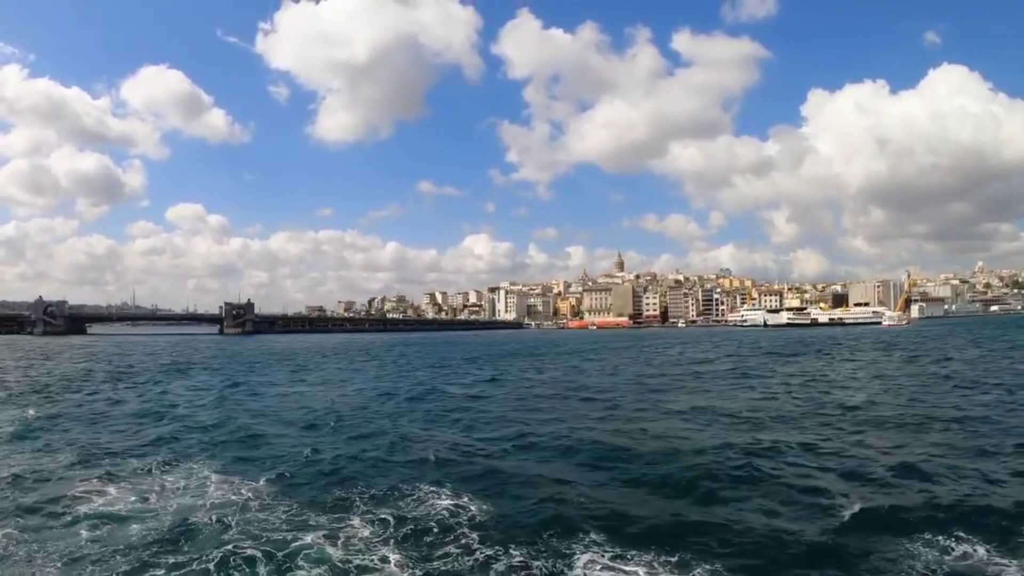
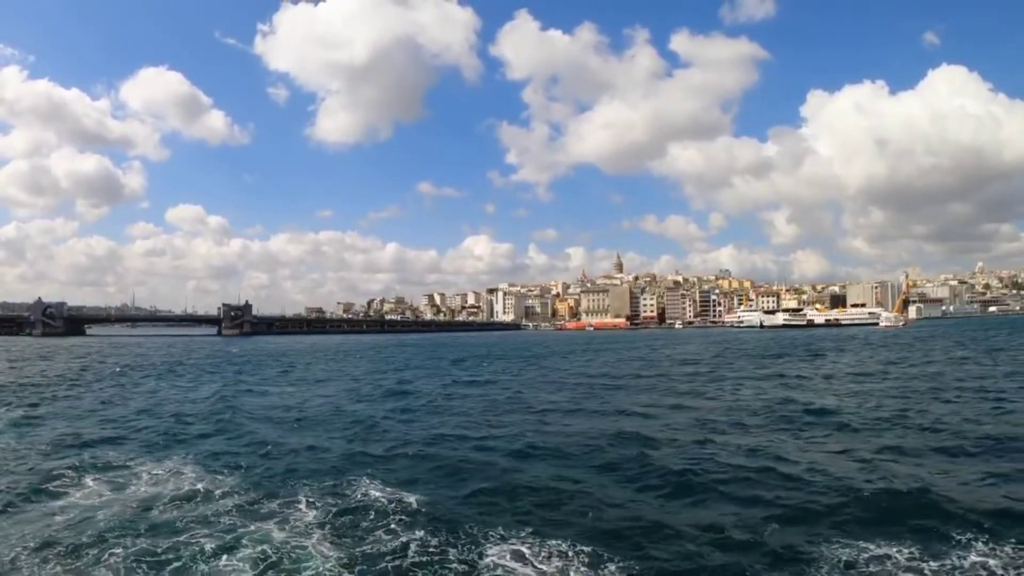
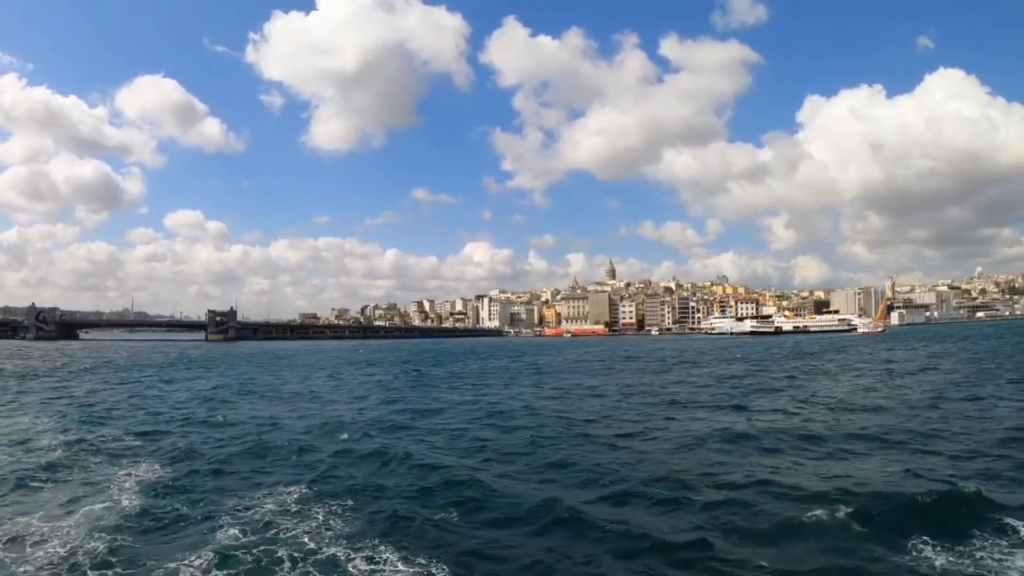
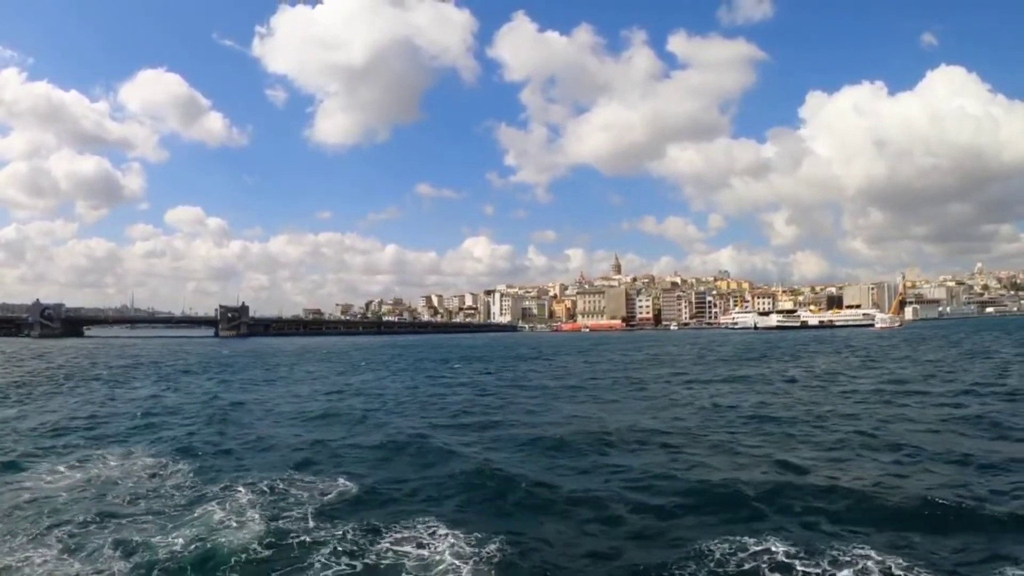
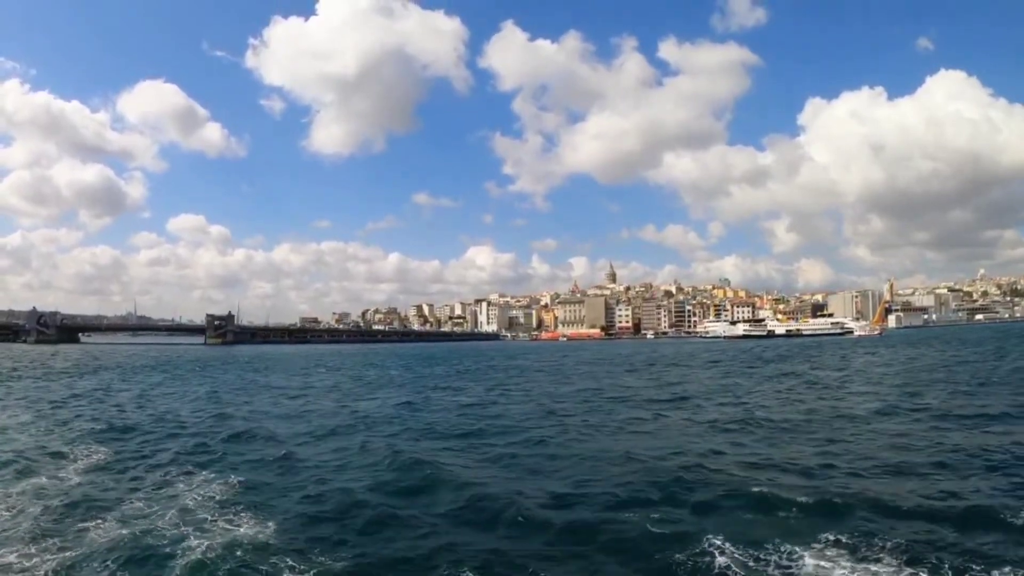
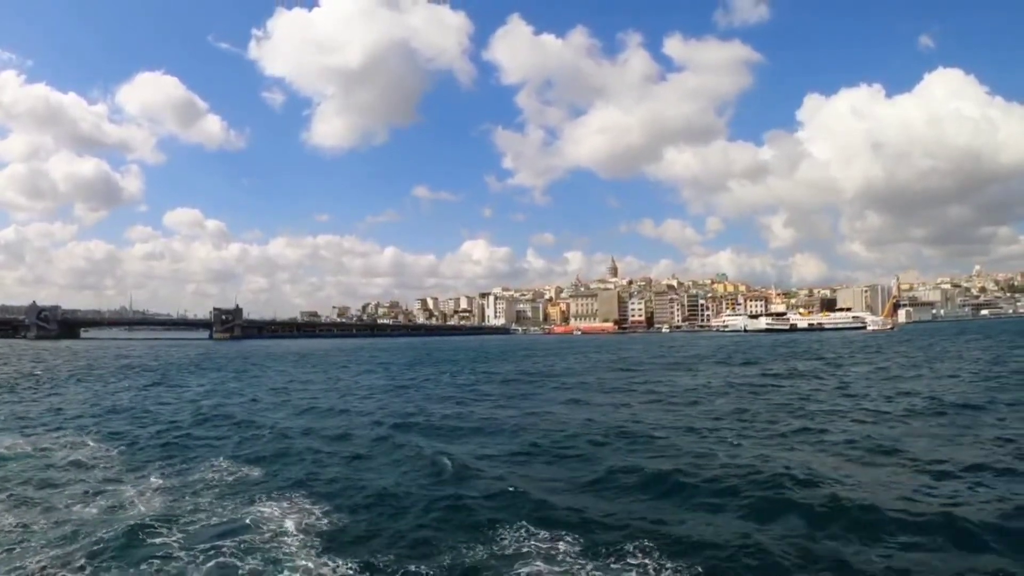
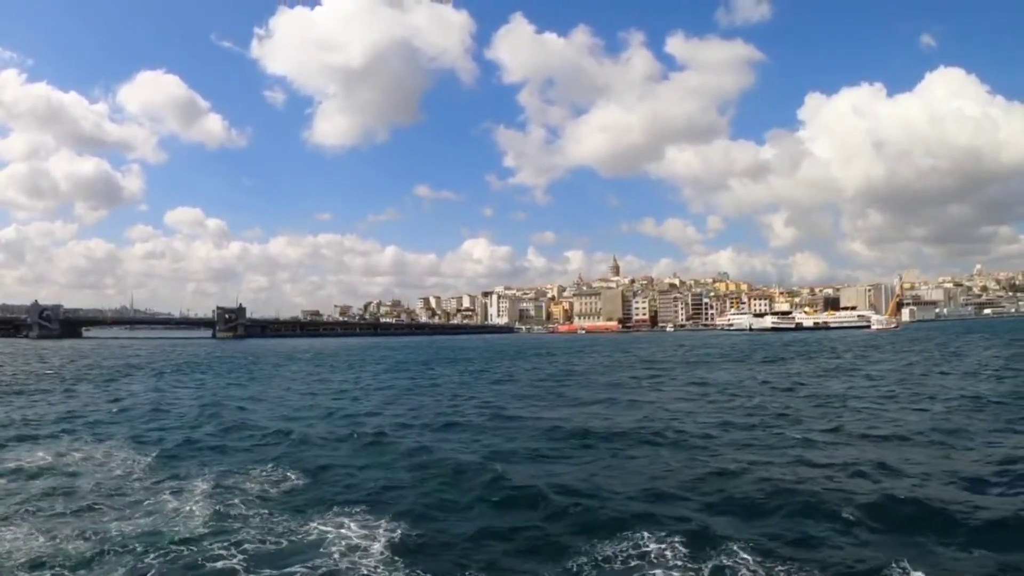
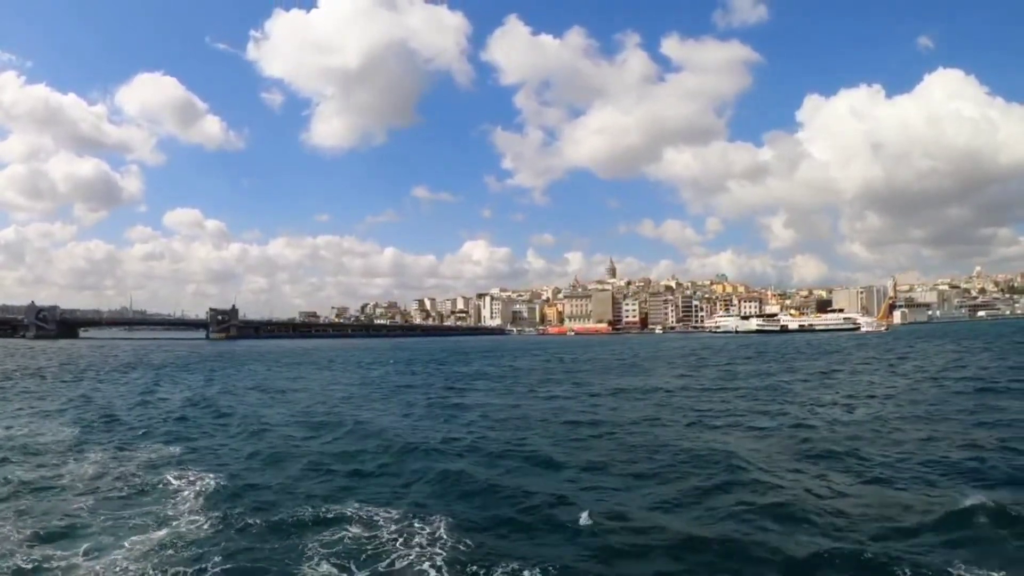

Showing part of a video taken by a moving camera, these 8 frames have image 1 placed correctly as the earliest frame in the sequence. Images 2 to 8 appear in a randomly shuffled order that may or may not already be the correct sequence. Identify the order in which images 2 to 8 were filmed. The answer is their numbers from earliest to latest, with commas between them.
2, 4, 7, 6, 8, 3, 5
